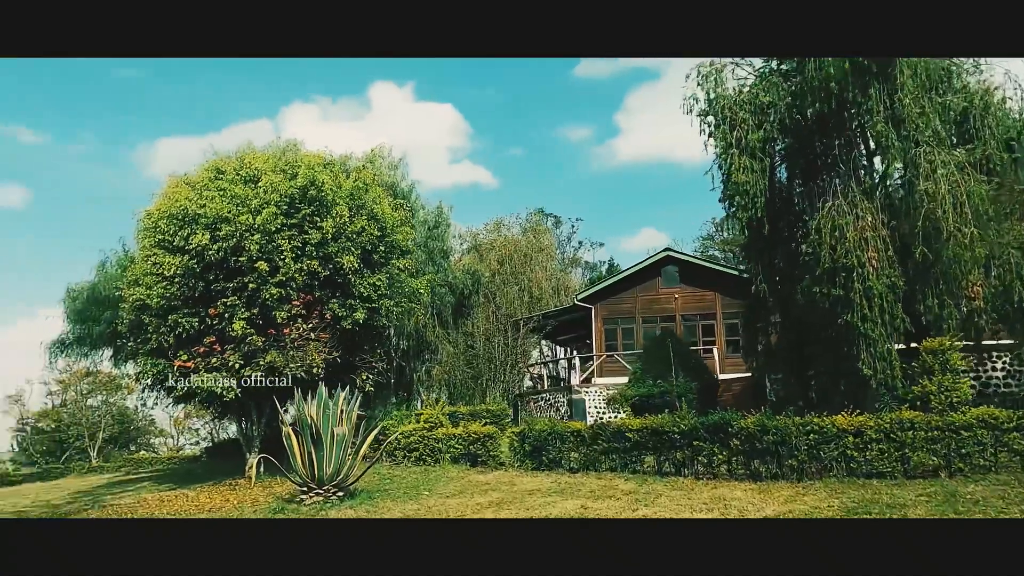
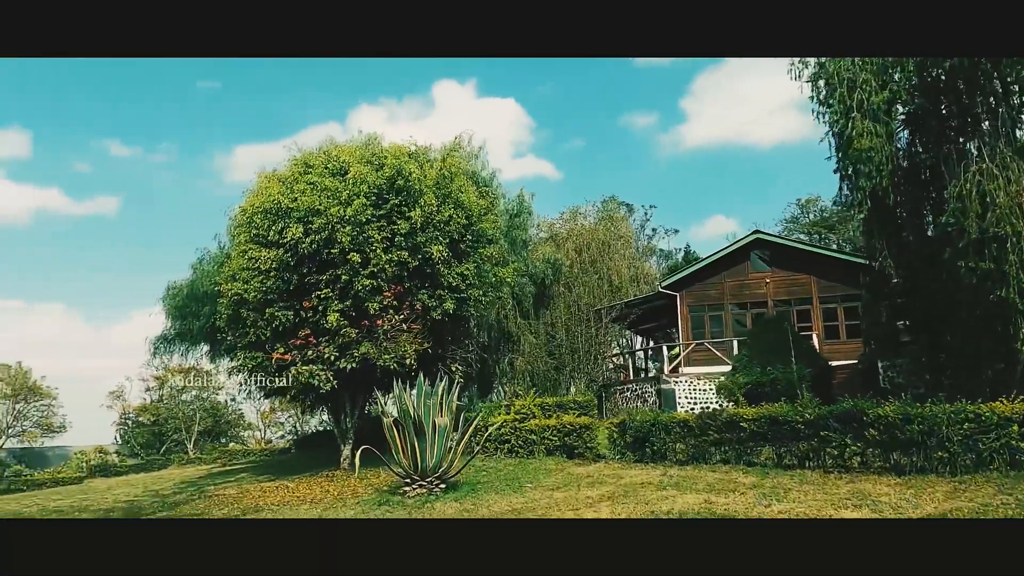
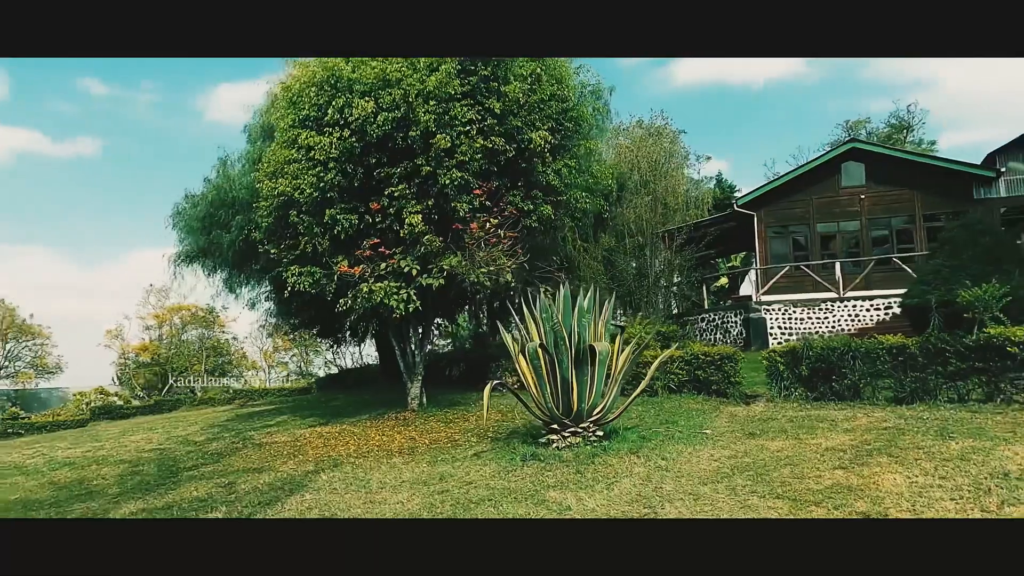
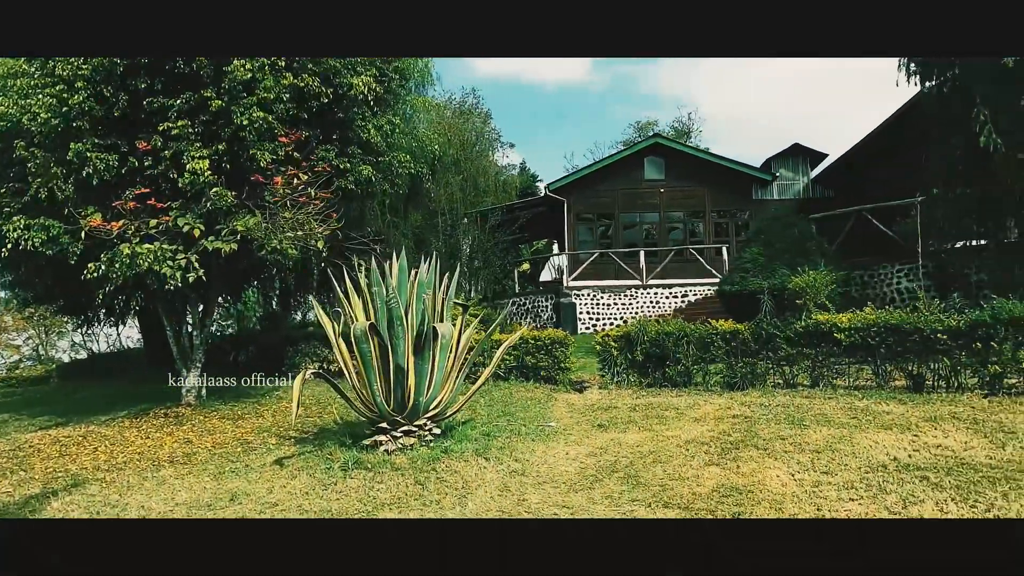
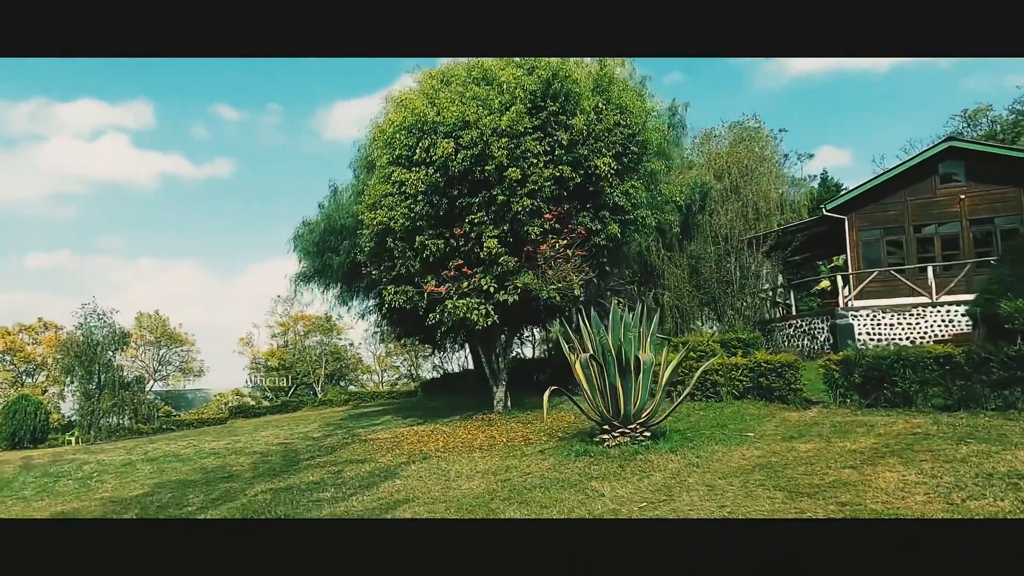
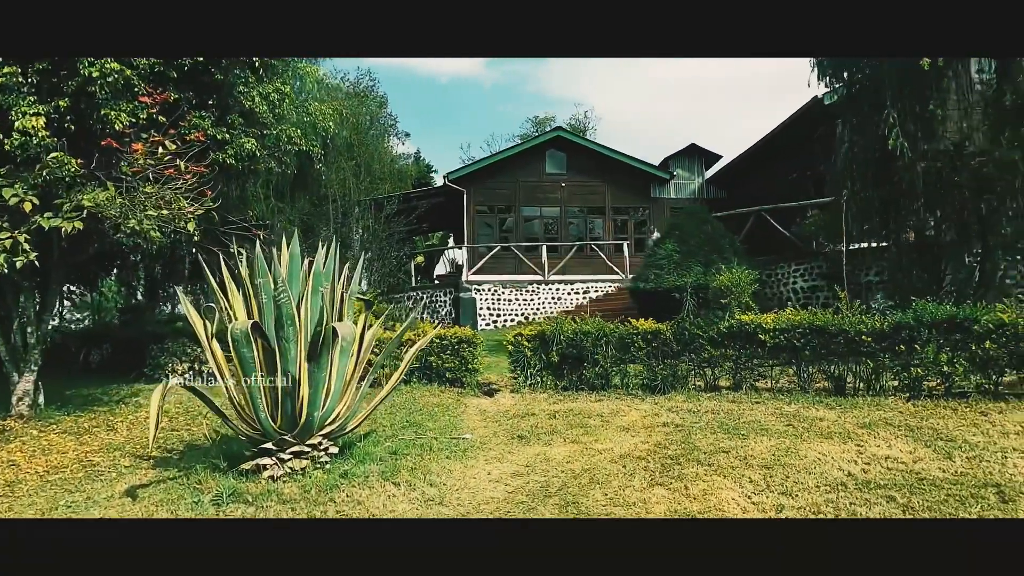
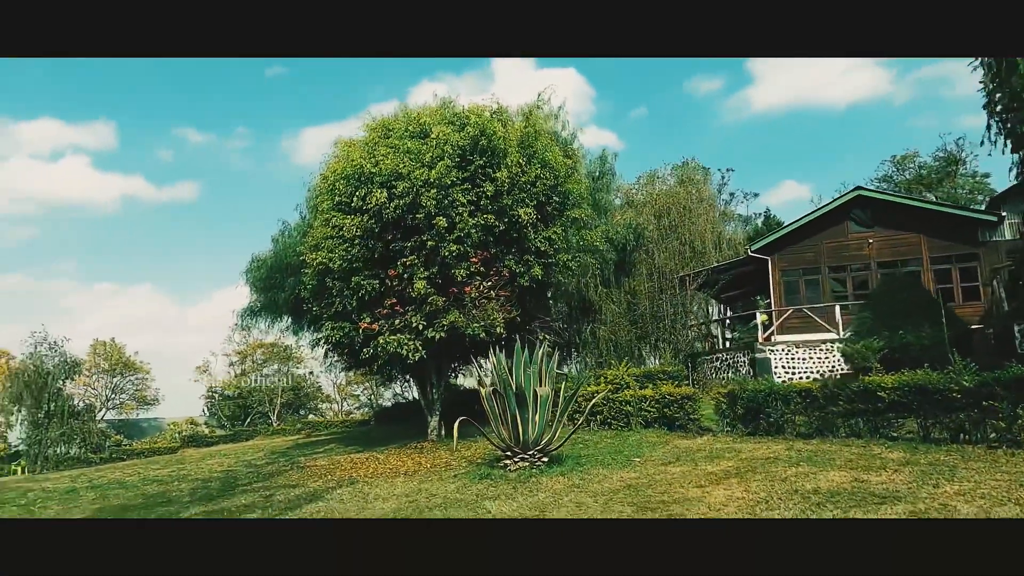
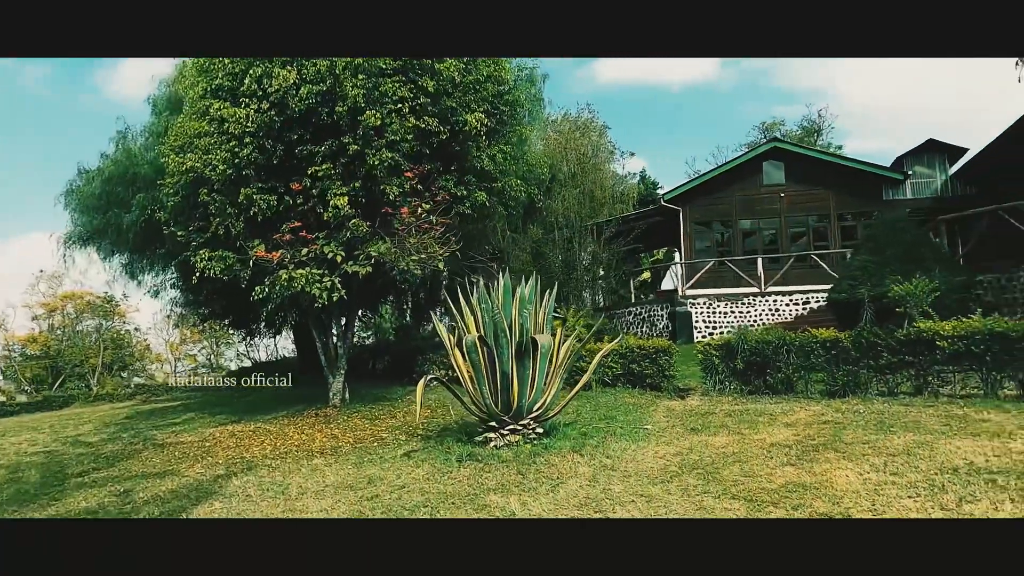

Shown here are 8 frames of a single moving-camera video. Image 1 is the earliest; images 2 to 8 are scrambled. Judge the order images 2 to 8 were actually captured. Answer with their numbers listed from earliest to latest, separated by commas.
2, 7, 5, 3, 8, 4, 6
